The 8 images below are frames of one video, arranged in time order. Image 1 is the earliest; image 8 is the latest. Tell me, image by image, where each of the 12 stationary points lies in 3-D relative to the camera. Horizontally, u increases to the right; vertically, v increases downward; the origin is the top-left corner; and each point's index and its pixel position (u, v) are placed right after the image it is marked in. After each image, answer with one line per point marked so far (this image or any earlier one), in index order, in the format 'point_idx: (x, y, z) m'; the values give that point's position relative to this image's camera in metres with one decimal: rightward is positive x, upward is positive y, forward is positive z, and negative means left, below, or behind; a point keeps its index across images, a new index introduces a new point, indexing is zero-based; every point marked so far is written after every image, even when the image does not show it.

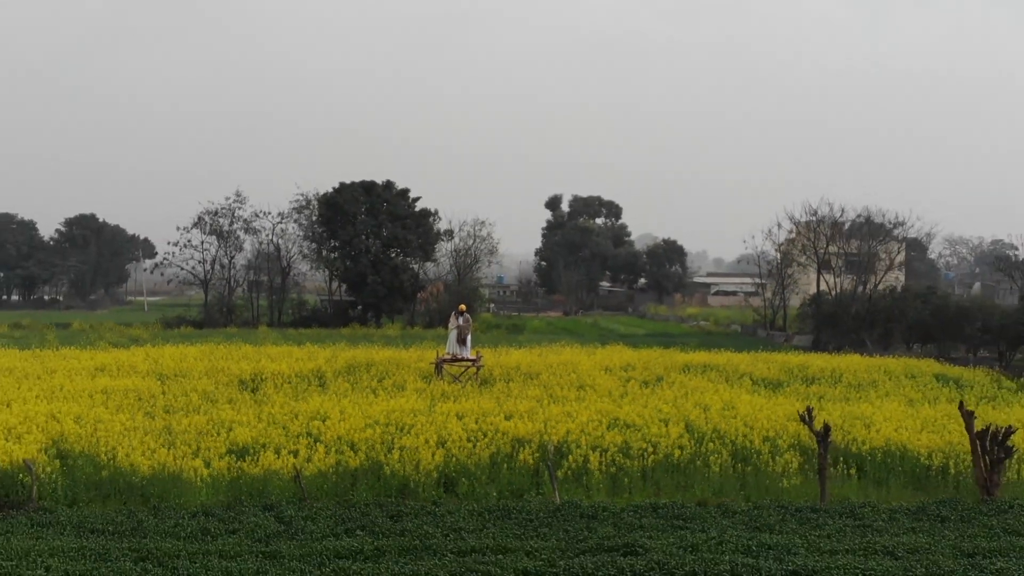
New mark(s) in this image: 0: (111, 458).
0: (-1.7, -0.7, +4.9) m
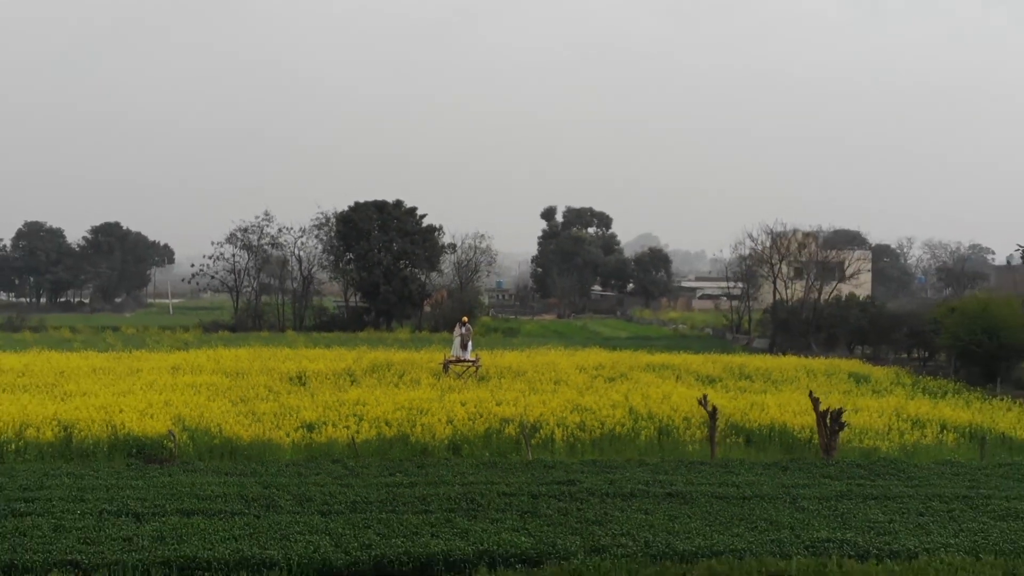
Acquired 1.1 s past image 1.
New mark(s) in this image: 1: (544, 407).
0: (-1.8, -0.9, +7.0) m
1: (+0.2, -0.8, +7.9) m
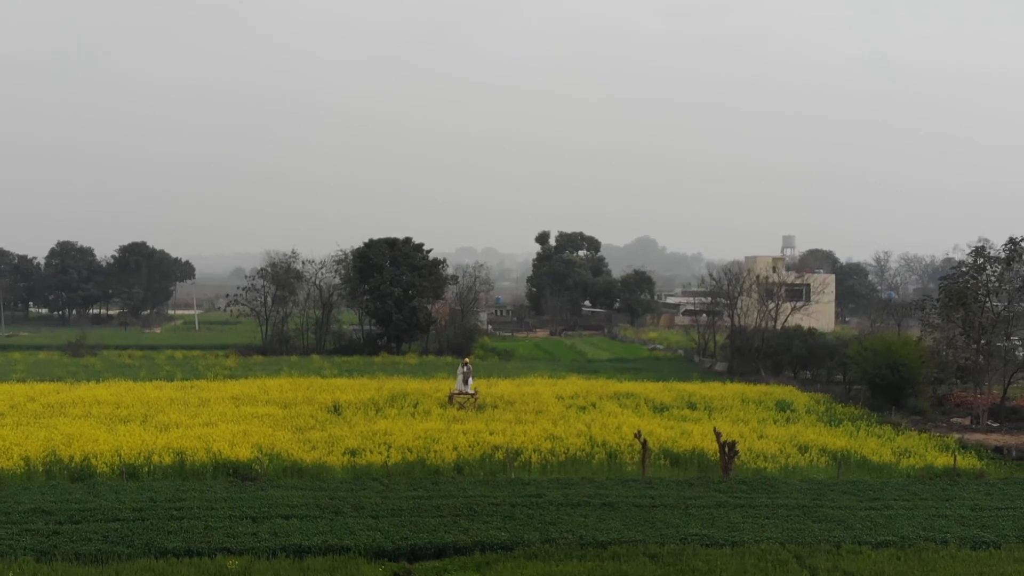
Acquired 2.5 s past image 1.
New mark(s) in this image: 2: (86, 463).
0: (-1.9, -1.4, +9.6) m
1: (+0.1, -1.4, +10.5) m
2: (-3.5, -1.5, +9.3) m
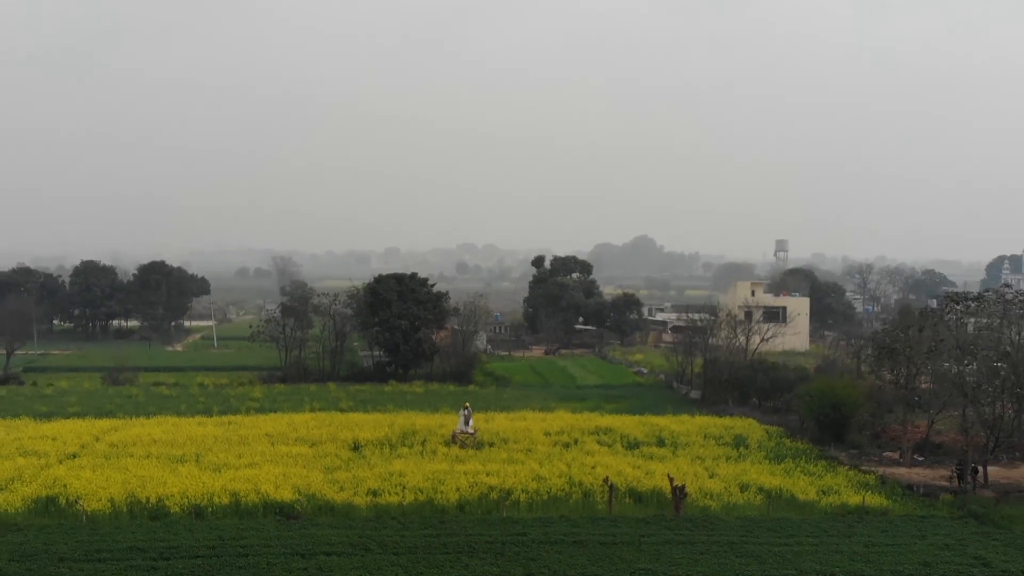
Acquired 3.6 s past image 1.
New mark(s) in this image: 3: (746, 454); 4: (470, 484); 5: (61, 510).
0: (-2.0, -2.2, +11.8) m
1: (+0.1, -2.1, +12.7) m
2: (-3.6, -2.2, +11.5) m
3: (+3.0, -2.2, +14.6) m
4: (-0.4, -2.1, +12.3) m
5: (-4.5, -2.3, +11.4) m
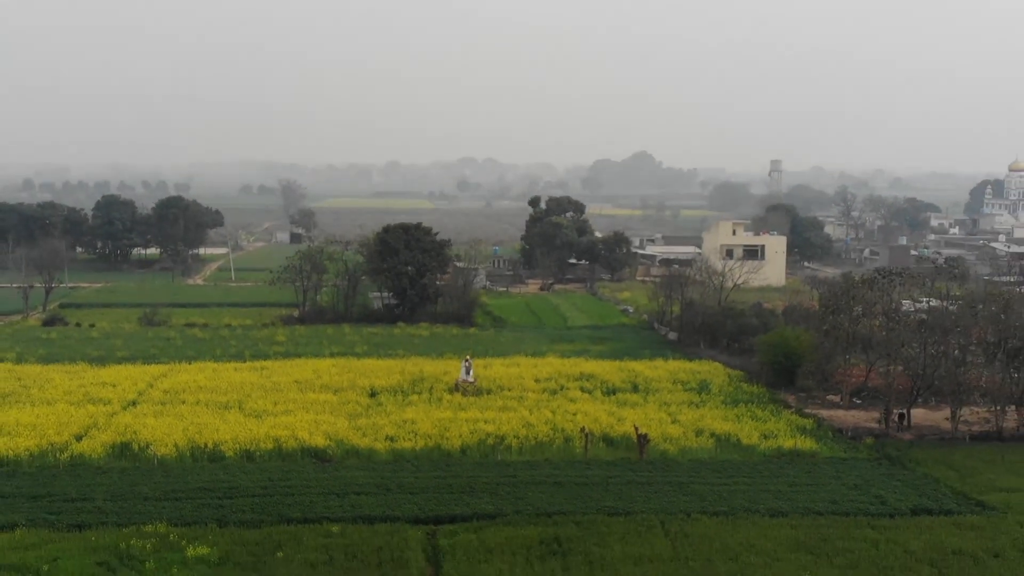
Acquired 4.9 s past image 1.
0: (-2.1, -1.9, +14.3) m
1: (0.0, -1.8, +15.2) m
2: (-3.7, -2.0, +14.0) m
3: (+3.0, -1.7, +17.1) m
4: (-0.5, -1.9, +14.7) m
5: (-4.6, -2.1, +13.8) m
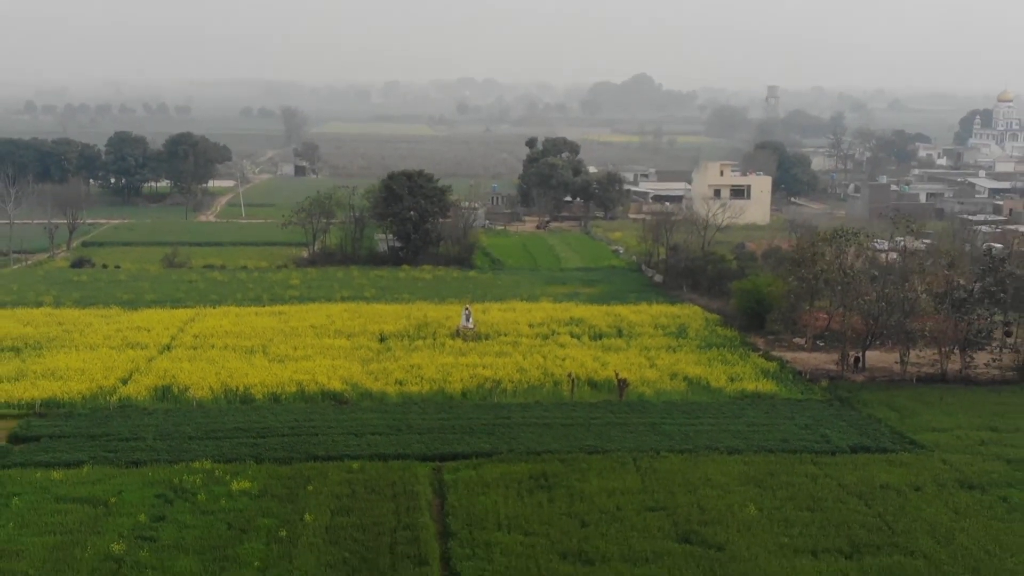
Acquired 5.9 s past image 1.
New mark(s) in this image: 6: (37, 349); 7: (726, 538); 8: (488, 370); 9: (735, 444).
0: (-2.1, -1.4, +16.1) m
1: (-0.1, -1.2, +17.0) m
2: (-3.7, -1.5, +15.9) m
3: (+2.9, -0.9, +18.9) m
4: (-0.6, -1.3, +16.6) m
5: (-4.7, -1.5, +15.7) m
6: (-7.7, -1.0, +18.4) m
7: (+2.1, -2.5, +11.1) m
8: (-0.4, -1.2, +16.7) m
9: (+2.8, -1.9, +13.9) m
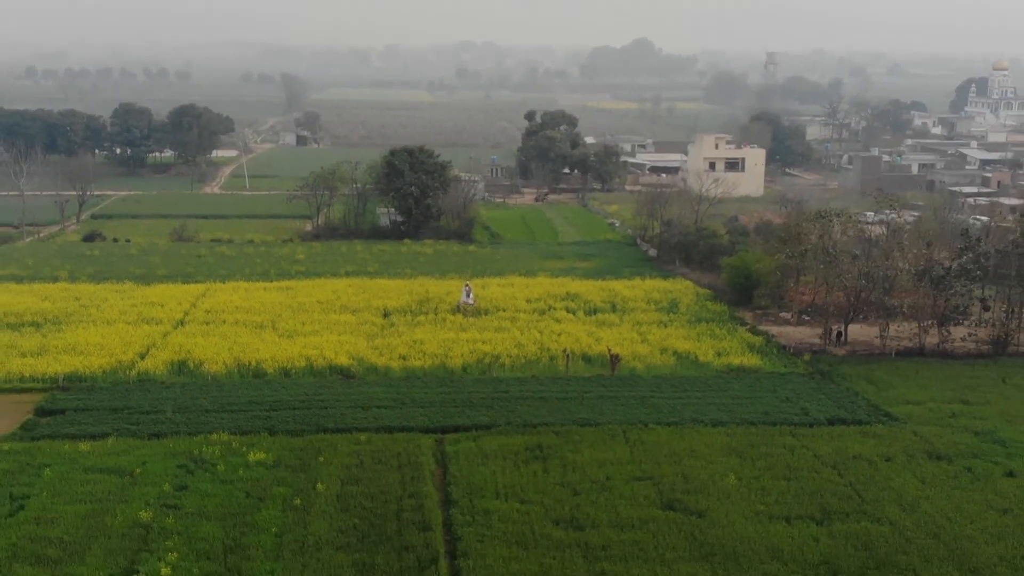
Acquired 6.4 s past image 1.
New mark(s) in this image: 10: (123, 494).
0: (-2.2, -1.1, +17.0) m
1: (-0.1, -0.8, +17.9) m
2: (-3.8, -1.2, +16.7) m
3: (+2.9, -0.5, +19.8) m
4: (-0.6, -0.9, +17.5) m
5: (-4.7, -1.2, +16.6) m
6: (-7.8, -0.6, +19.2) m
7: (+2.1, -2.3, +12.0) m
8: (-0.4, -0.9, +17.6) m
9: (+2.7, -1.7, +14.8) m
10: (-4.3, -2.3, +12.5) m
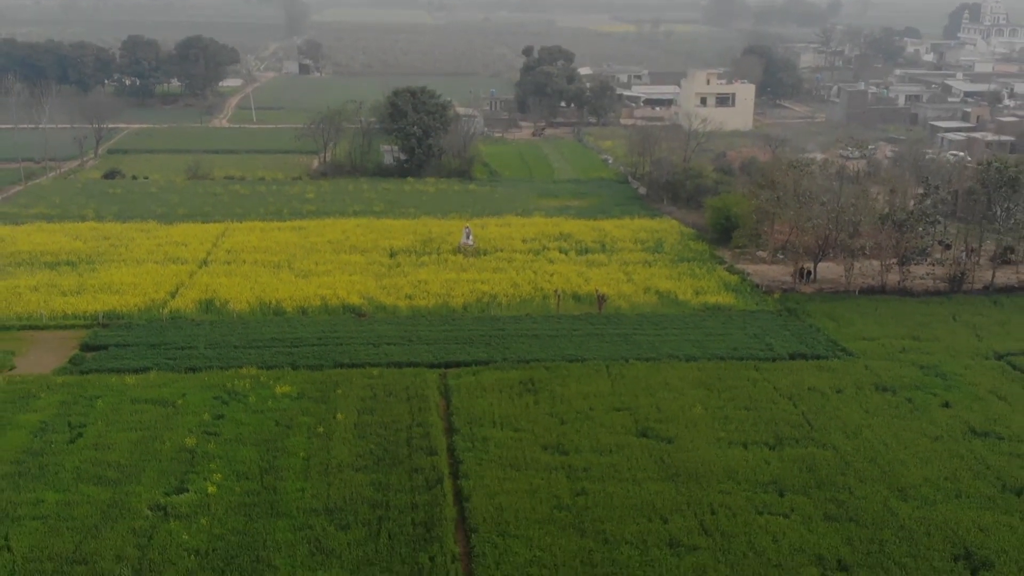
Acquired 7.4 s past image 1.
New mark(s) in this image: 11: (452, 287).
0: (-2.2, -0.2, +18.8) m
1: (-0.2, +0.1, +19.6) m
2: (-3.8, -0.3, +18.5) m
3: (+2.8, +0.6, +21.5) m
4: (-0.7, 0.0, +19.2) m
5: (-4.8, -0.4, +18.4) m
6: (-7.8, +0.5, +20.9) m
7: (+2.0, -1.8, +13.9) m
8: (-0.4, 0.0, +19.3) m
9: (+2.7, -0.9, +16.6) m
10: (-4.4, -1.7, +14.3) m
11: (-1.0, 0.0, +19.3) m
